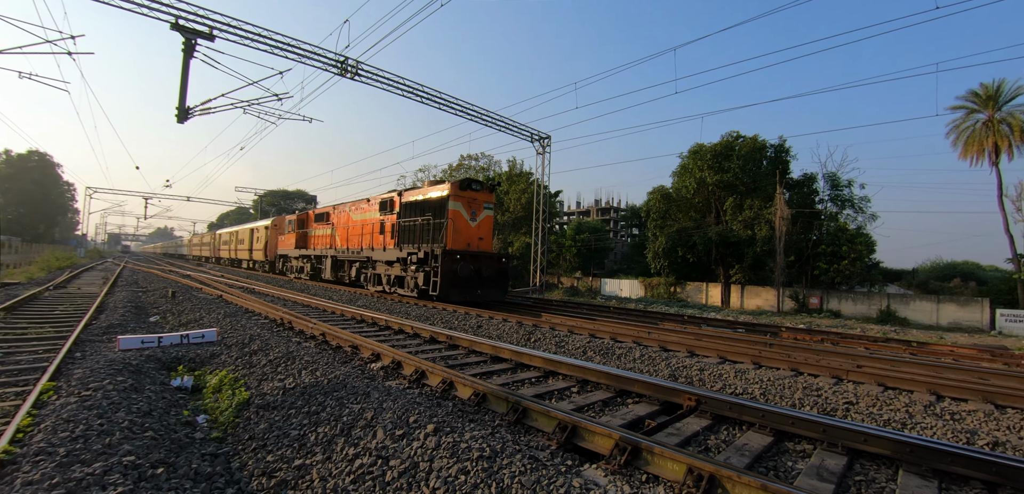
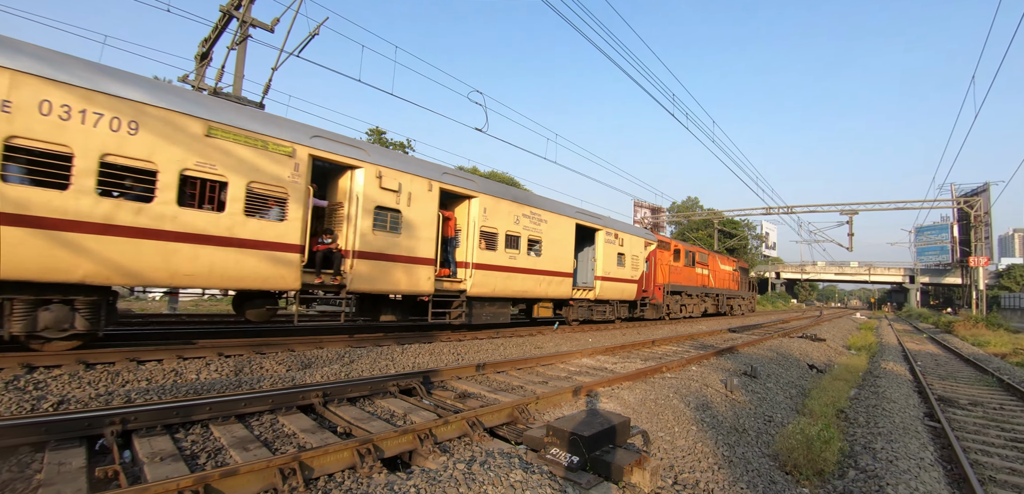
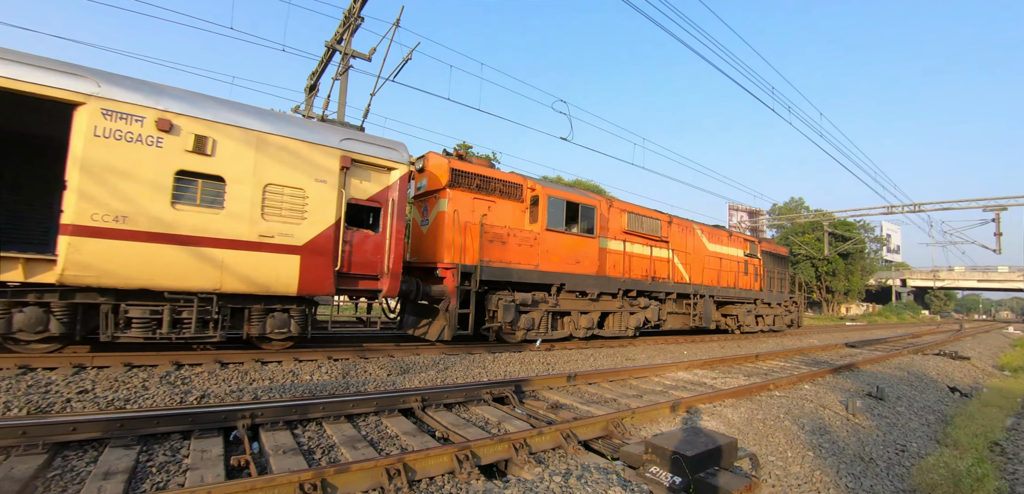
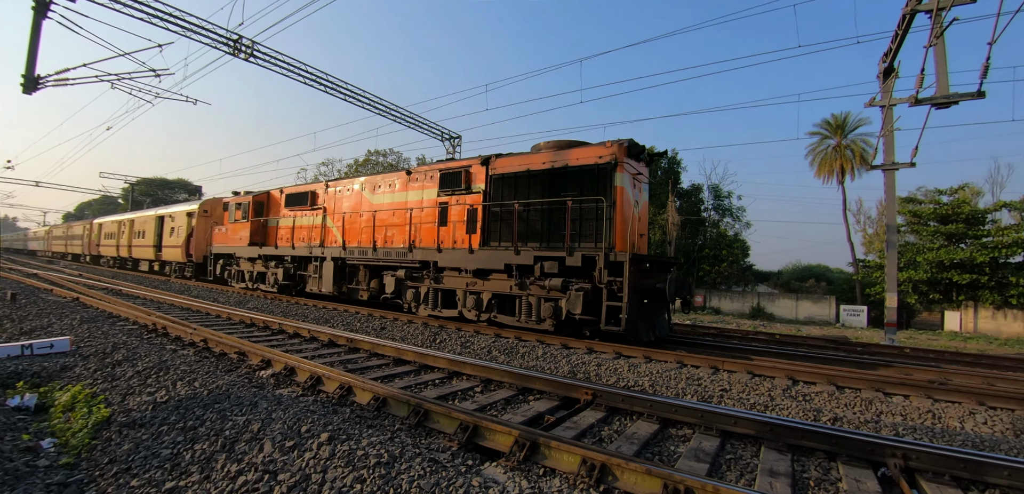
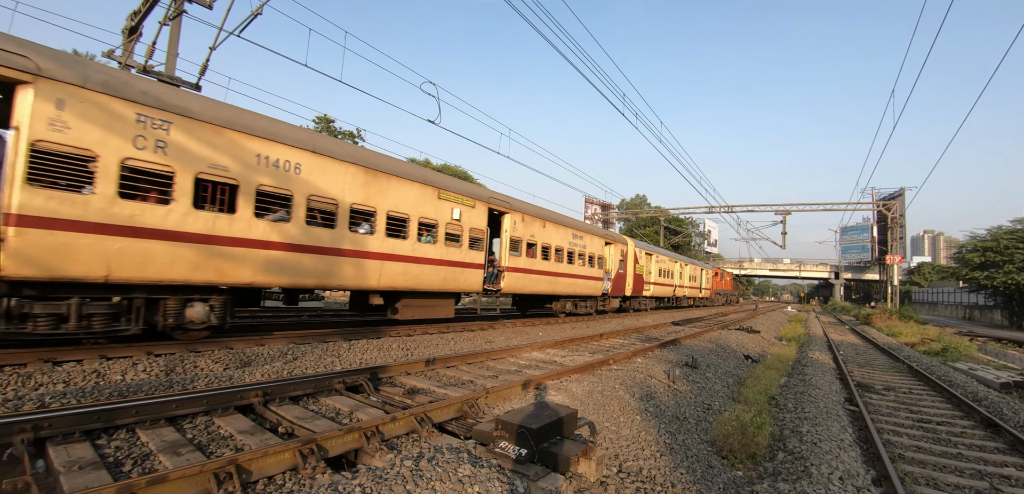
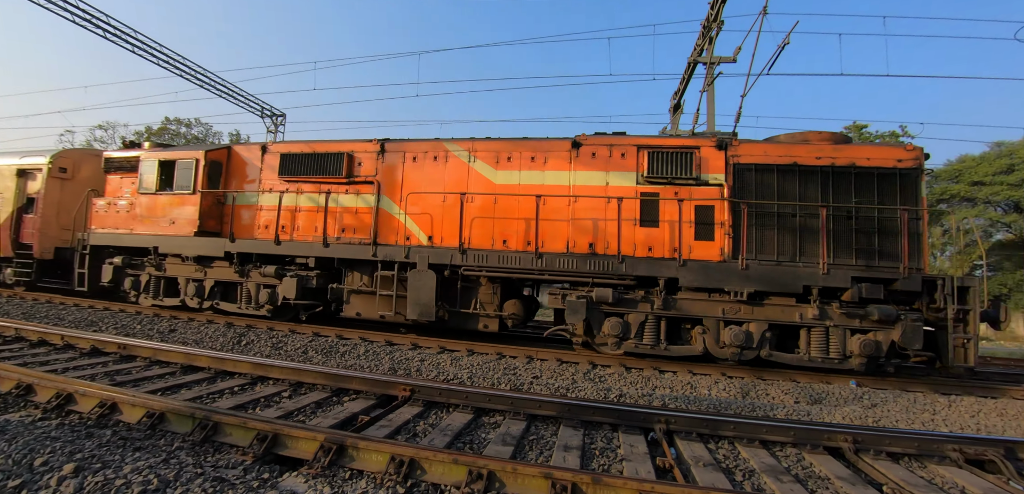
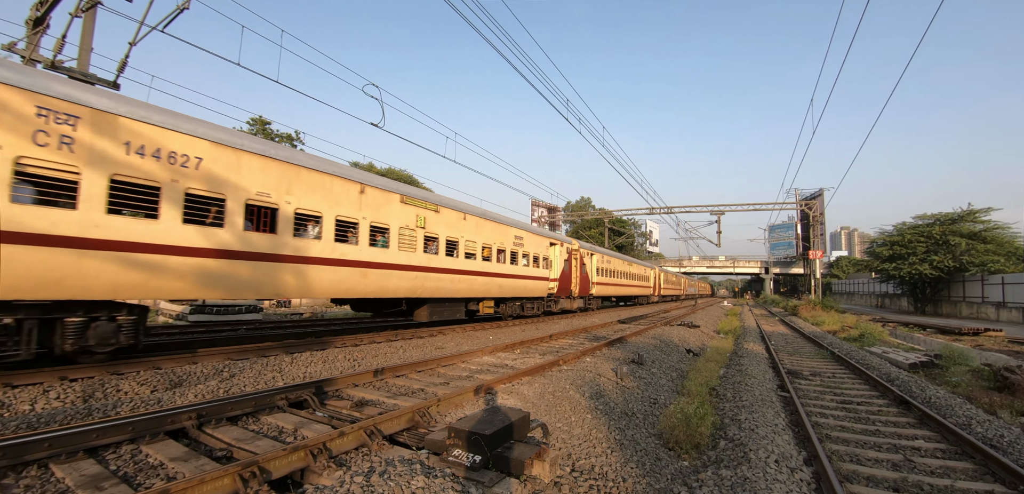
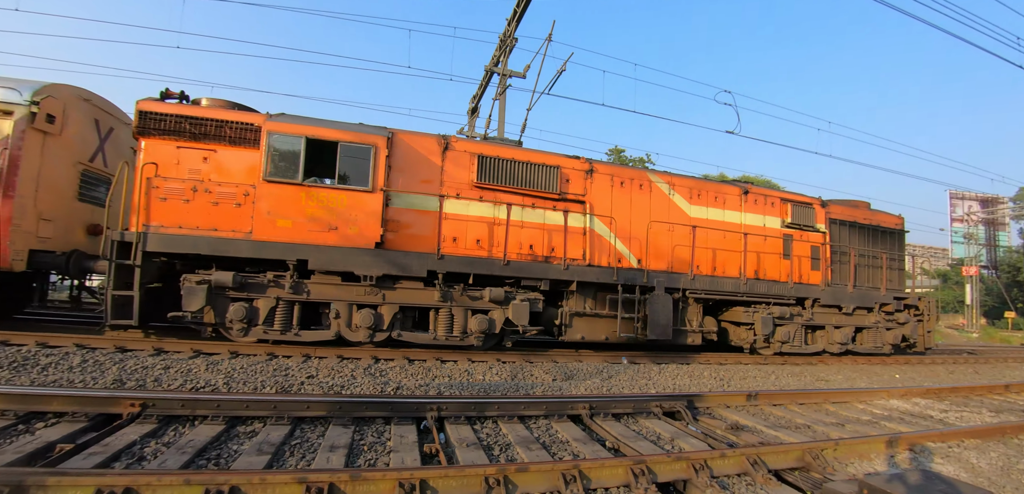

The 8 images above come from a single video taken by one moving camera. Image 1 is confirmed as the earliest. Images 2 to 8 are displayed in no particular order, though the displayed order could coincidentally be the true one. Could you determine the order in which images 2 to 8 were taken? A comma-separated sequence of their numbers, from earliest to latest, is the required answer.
4, 6, 8, 3, 2, 5, 7
